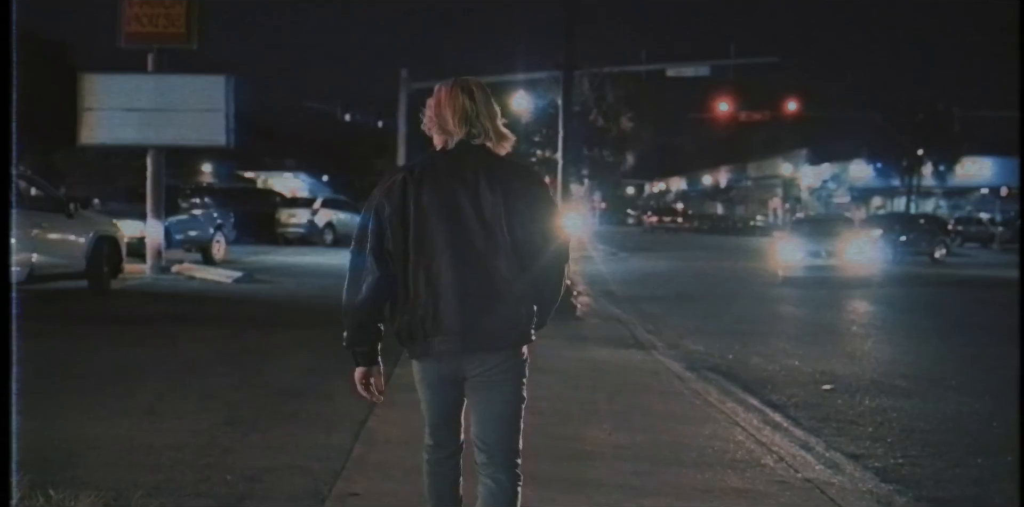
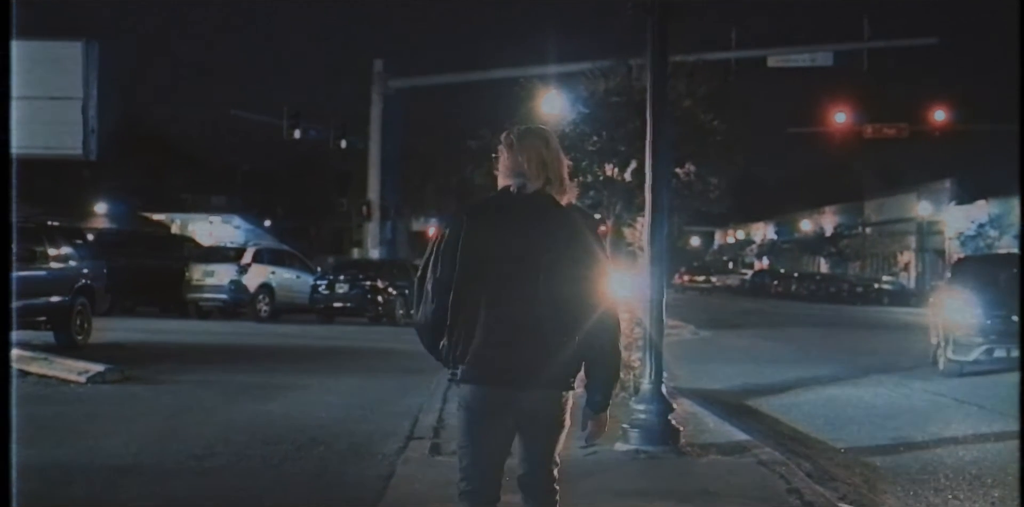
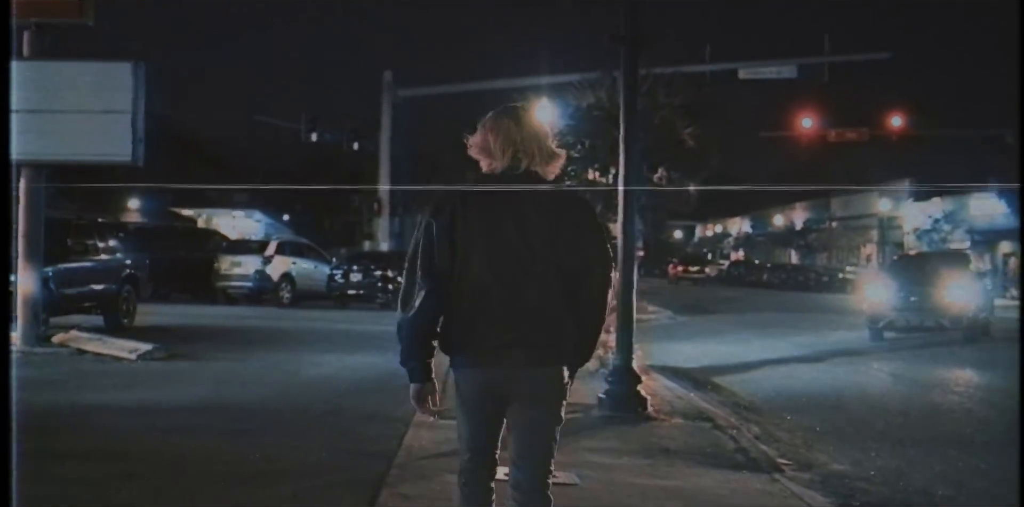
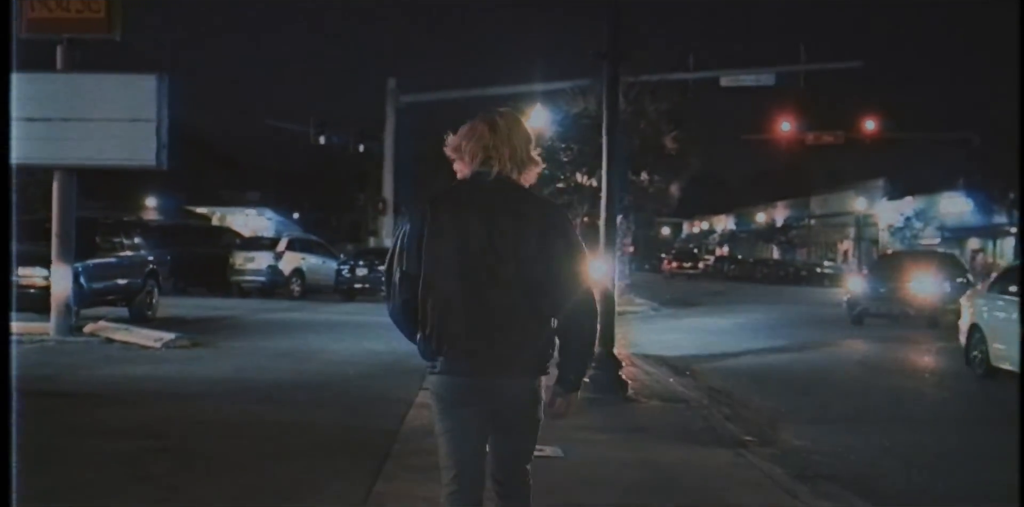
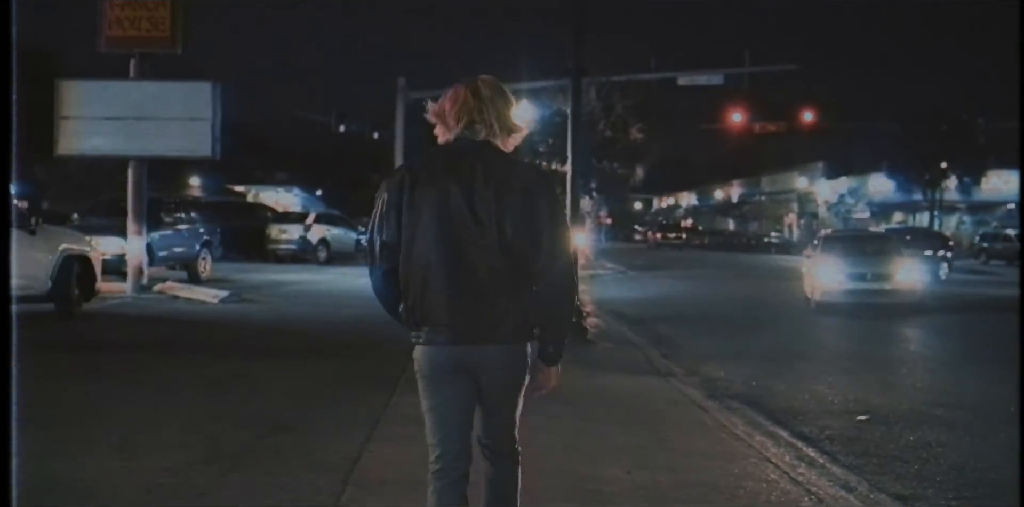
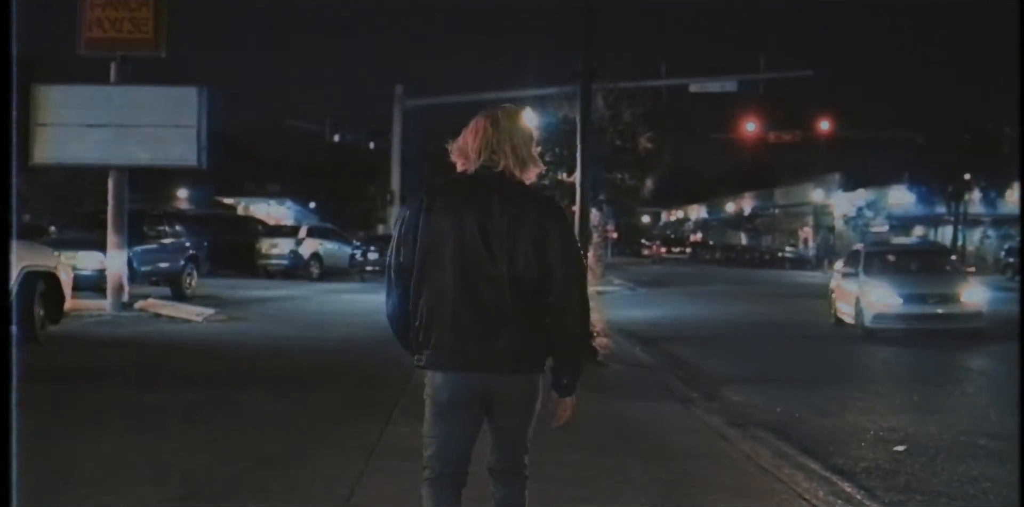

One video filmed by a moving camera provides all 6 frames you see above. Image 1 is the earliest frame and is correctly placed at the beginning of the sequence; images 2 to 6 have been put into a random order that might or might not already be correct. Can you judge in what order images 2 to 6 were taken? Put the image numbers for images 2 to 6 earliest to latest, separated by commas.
5, 6, 4, 3, 2
